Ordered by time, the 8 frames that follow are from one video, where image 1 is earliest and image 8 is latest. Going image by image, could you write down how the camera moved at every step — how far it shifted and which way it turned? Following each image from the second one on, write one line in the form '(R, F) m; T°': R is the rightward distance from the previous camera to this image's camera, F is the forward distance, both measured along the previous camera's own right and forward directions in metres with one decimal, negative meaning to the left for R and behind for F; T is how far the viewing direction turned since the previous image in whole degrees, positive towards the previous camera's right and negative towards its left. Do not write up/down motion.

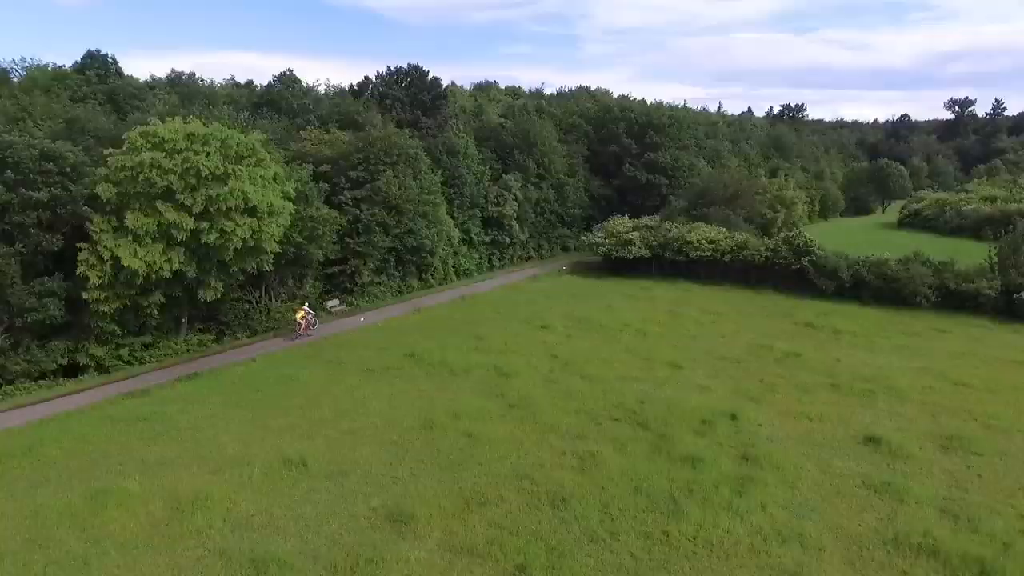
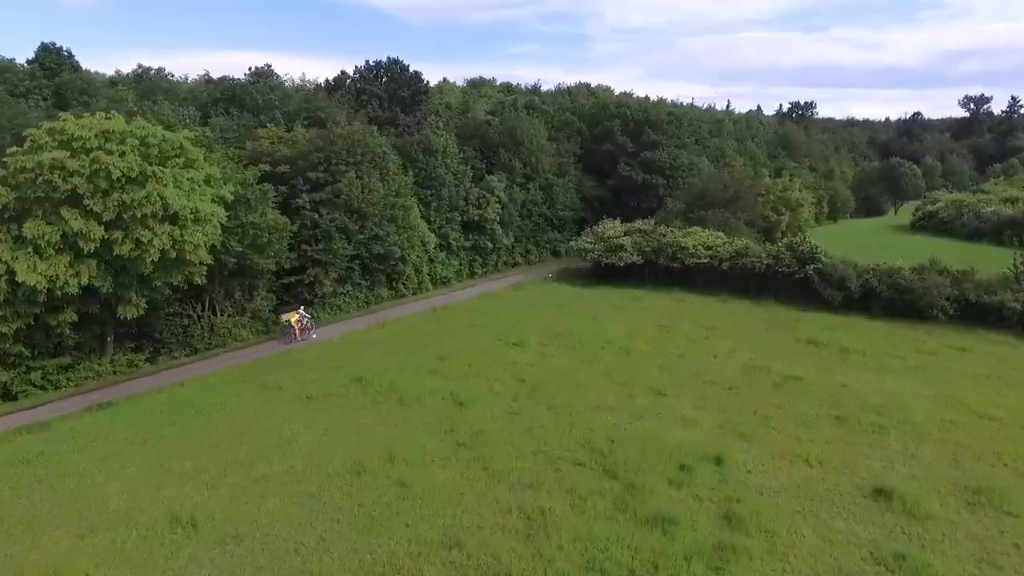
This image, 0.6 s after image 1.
(+1.8, +3.4) m; -1°
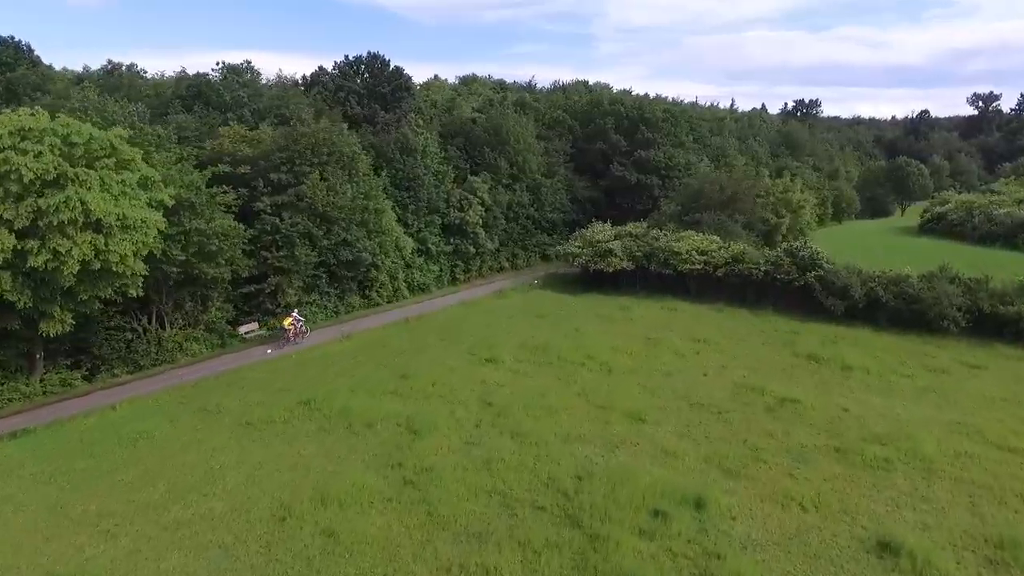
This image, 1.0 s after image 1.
(+1.4, +2.5) m; 0°
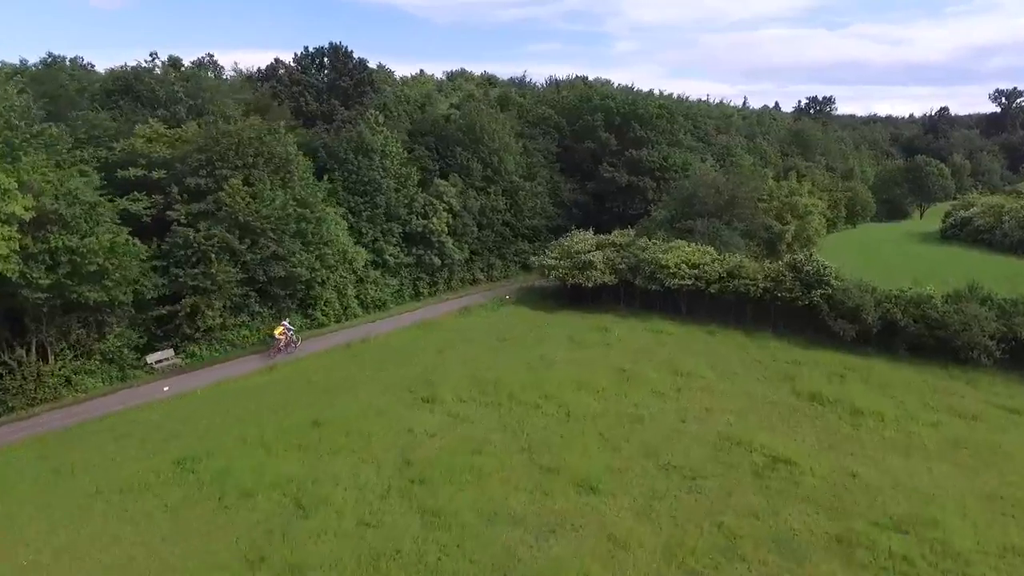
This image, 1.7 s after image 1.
(+2.5, +4.7) m; -1°
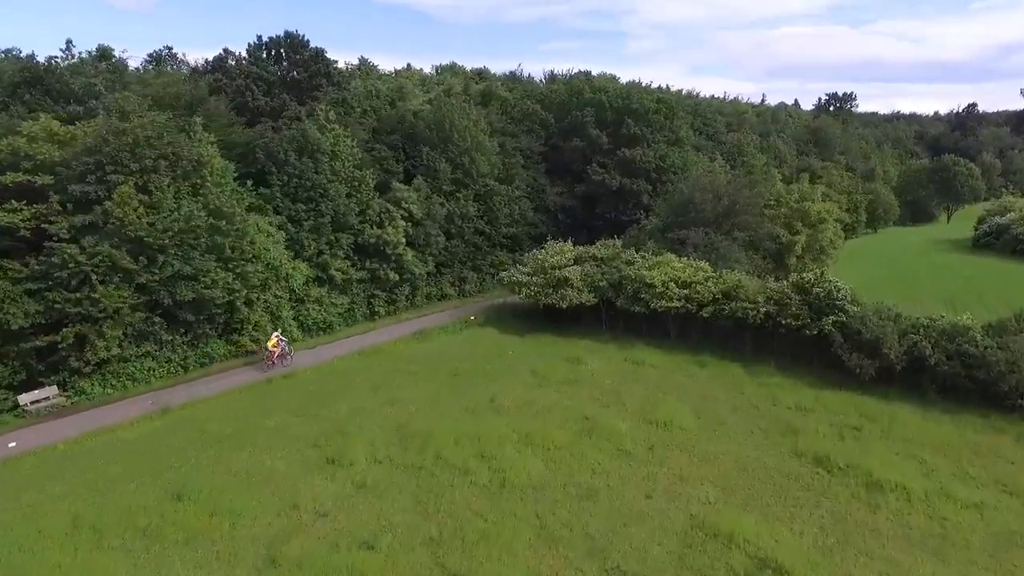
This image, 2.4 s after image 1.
(+2.5, +4.9) m; -1°
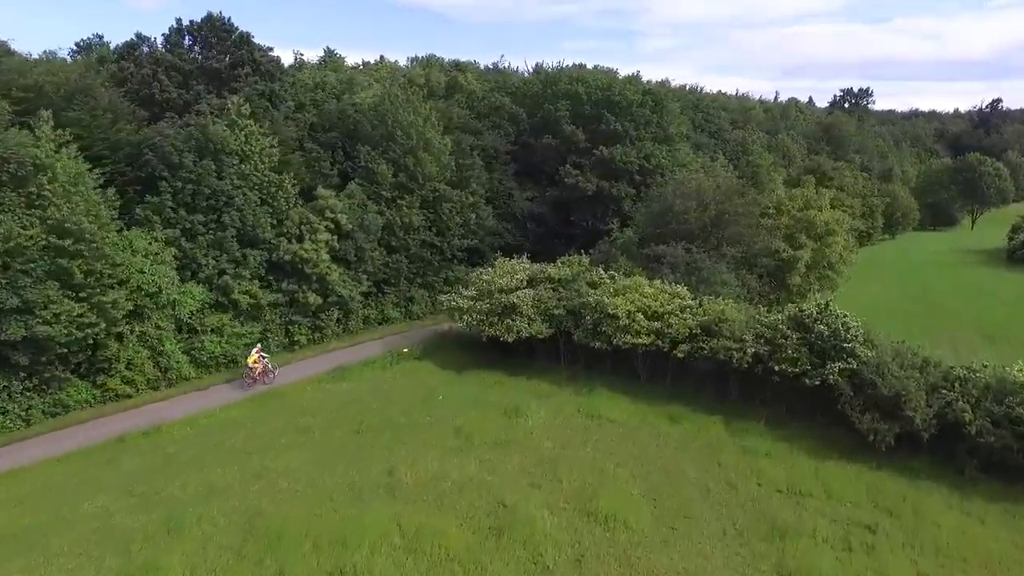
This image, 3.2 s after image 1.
(+2.9, +5.7) m; -1°
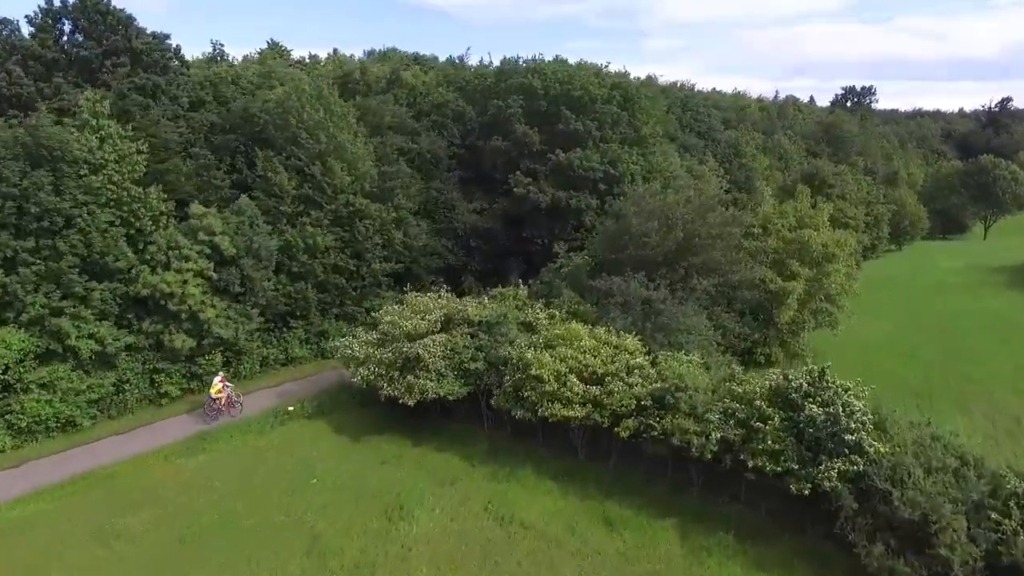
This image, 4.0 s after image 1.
(+2.8, +5.9) m; 0°
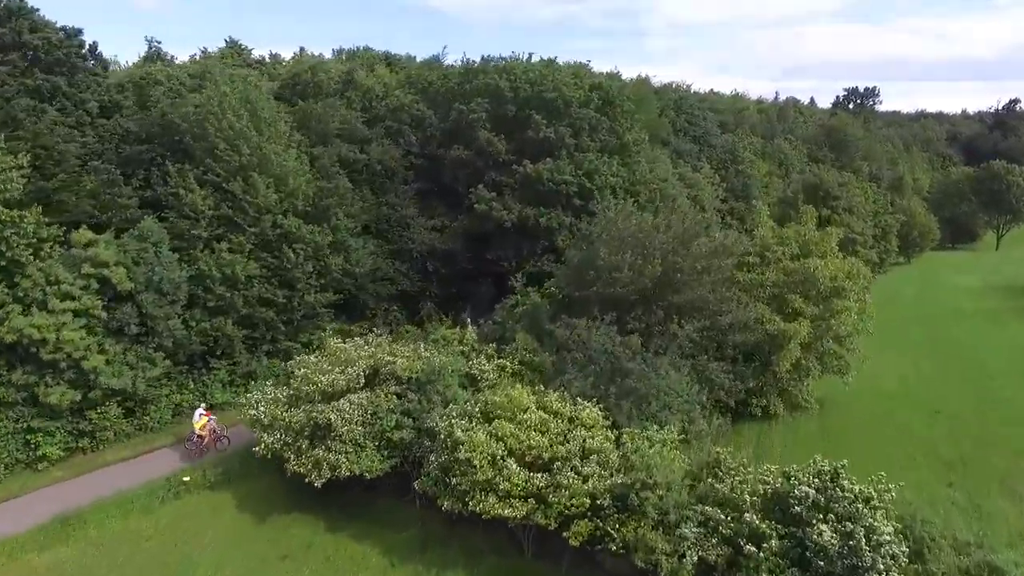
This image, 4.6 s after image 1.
(+1.6, +4.0) m; 0°
